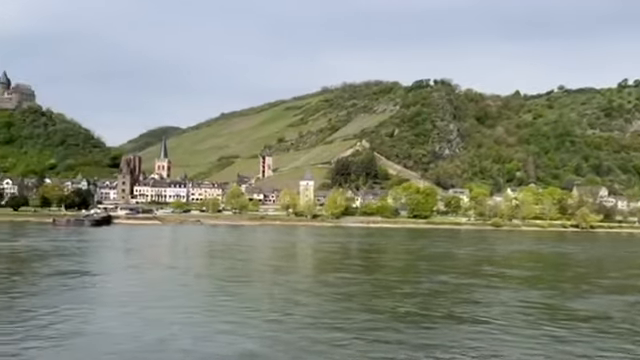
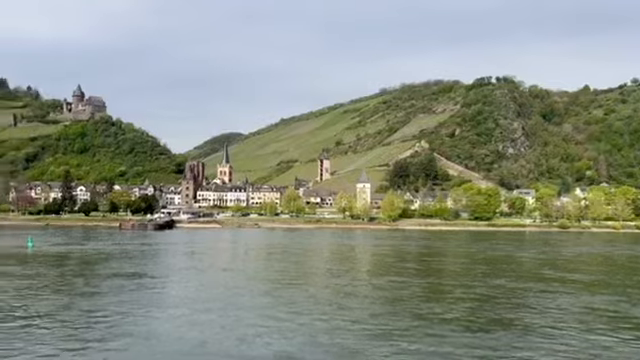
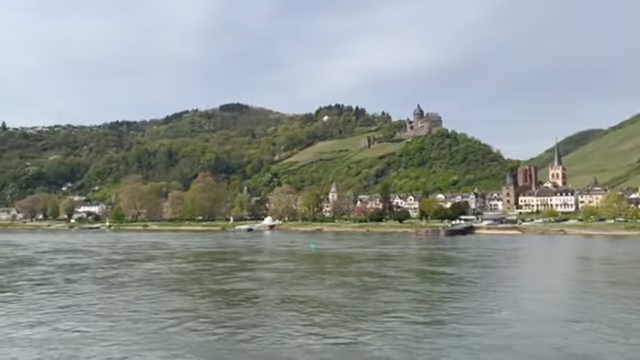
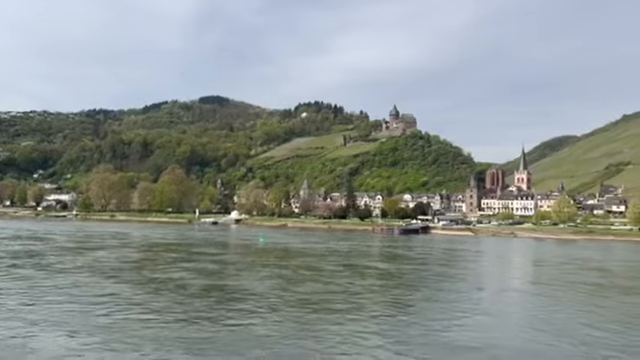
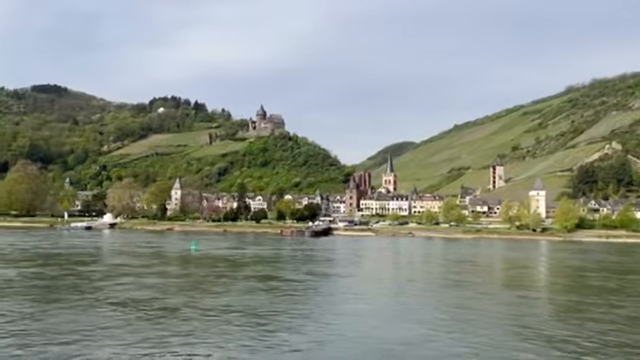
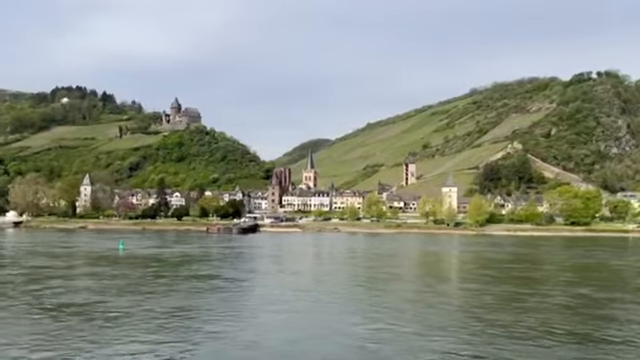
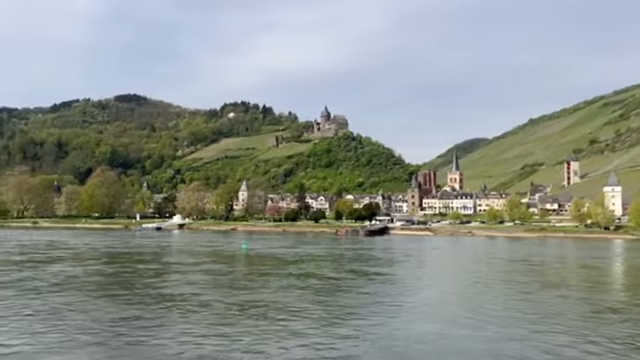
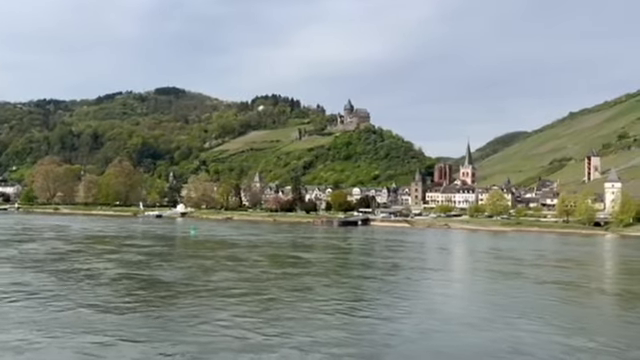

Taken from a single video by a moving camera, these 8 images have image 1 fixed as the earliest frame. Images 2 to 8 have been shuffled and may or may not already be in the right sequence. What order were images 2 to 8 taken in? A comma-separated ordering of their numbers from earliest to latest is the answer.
2, 6, 5, 7, 3, 4, 8
